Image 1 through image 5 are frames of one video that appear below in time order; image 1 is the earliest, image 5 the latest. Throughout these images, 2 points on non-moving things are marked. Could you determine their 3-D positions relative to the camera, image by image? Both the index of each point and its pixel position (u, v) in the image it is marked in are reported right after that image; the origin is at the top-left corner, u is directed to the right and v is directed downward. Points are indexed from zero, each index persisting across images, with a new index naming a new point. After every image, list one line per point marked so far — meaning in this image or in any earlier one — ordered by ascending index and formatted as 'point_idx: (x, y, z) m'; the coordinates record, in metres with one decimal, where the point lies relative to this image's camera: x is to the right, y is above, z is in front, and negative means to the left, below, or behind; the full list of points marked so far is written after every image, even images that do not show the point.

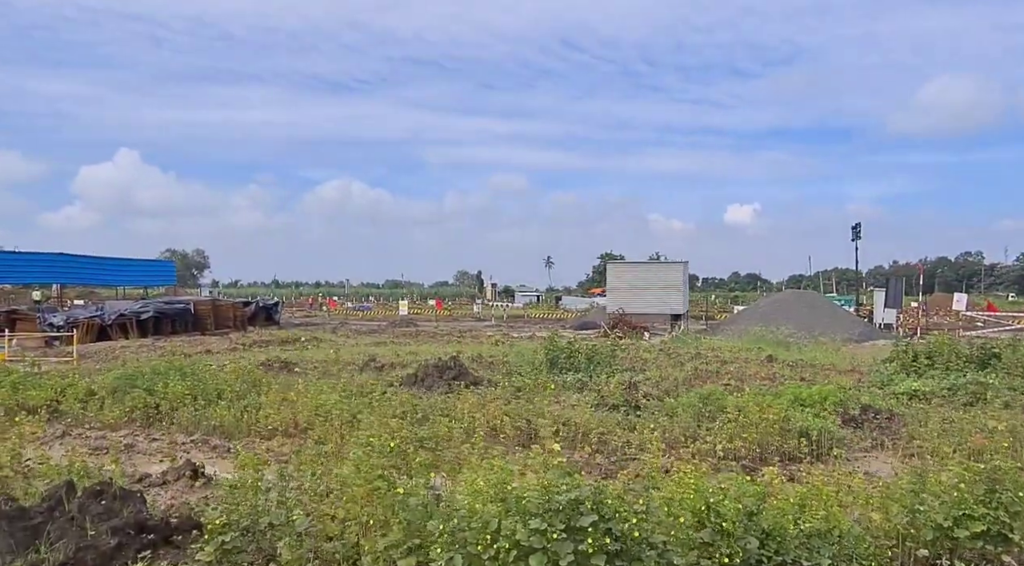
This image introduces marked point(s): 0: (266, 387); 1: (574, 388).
0: (-3.5, -1.5, +12.1) m
1: (+0.9, -1.4, +11.2) m
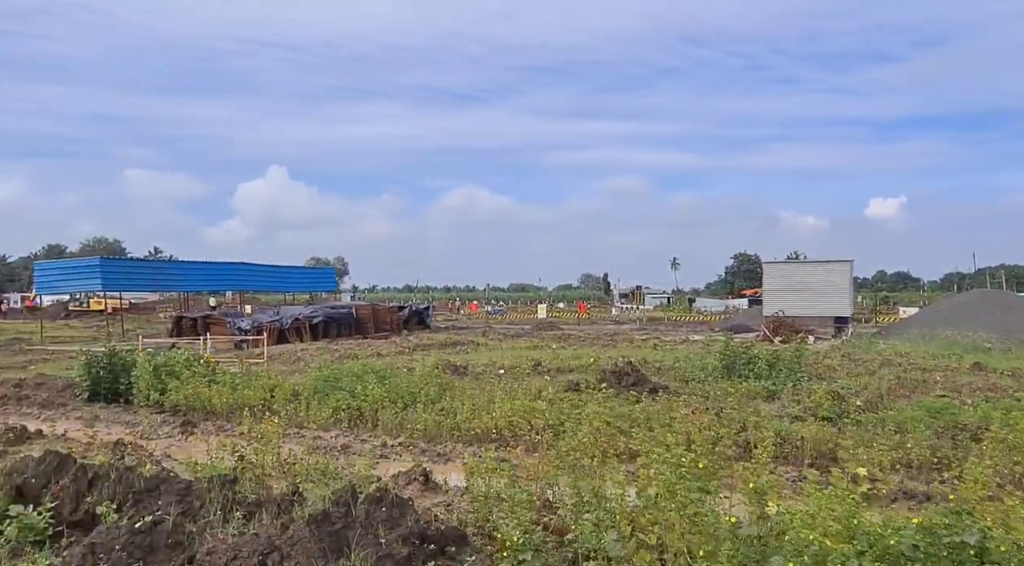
0: (-0.8, -1.6, +12.4) m
1: (+3.3, -1.5, +10.8) m
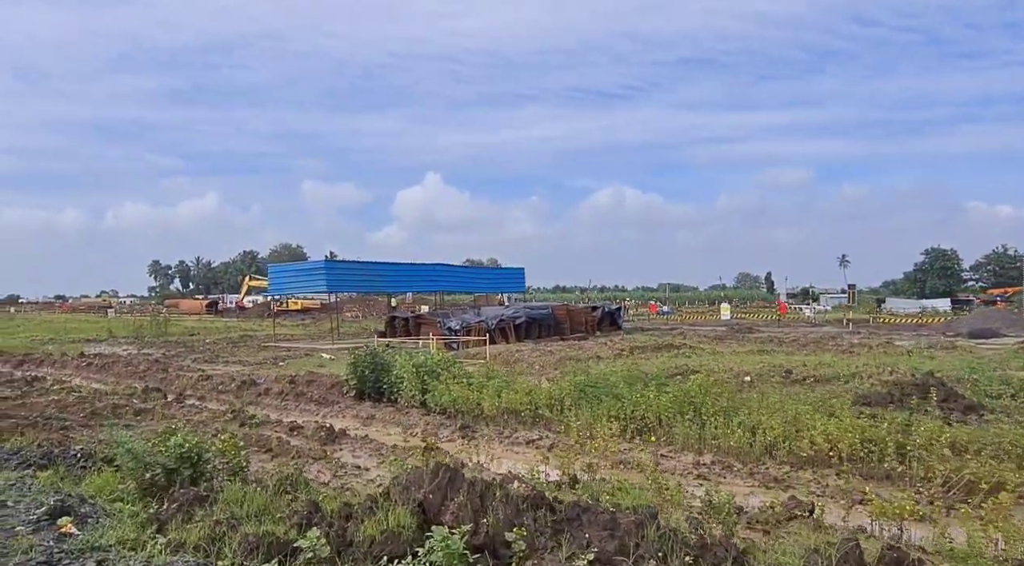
0: (+3.1, -1.6, +11.3) m
1: (+6.9, -1.5, +9.0) m
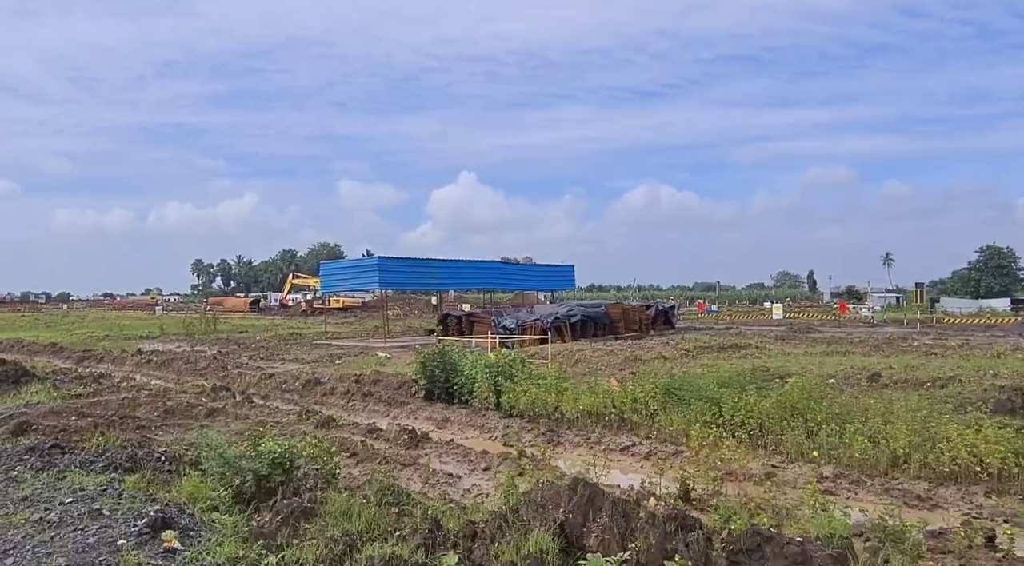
0: (+4.3, -1.6, +10.5) m
1: (+8.0, -1.4, +8.0) m
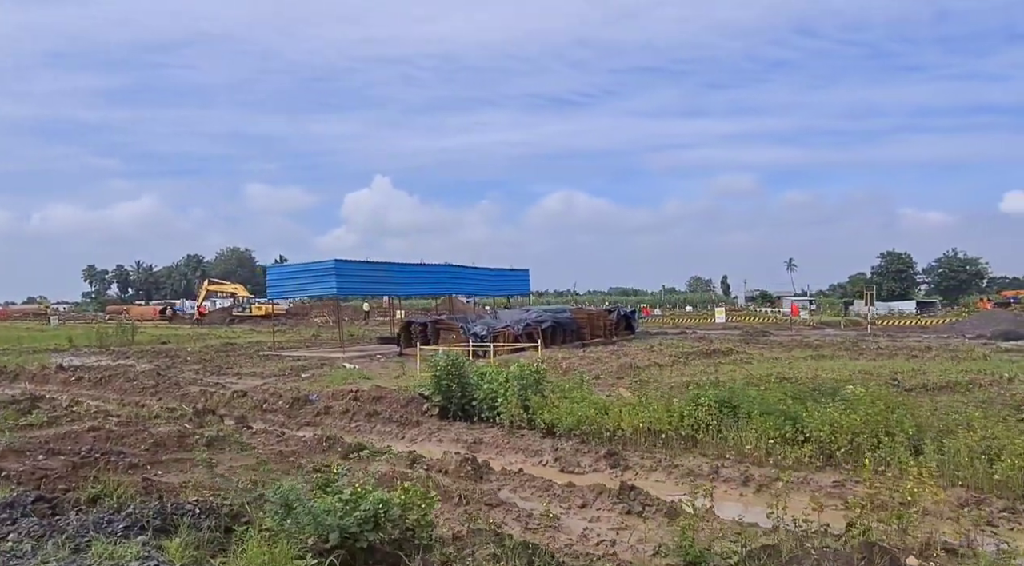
0: (+5.0, -1.6, +9.5) m
1: (+8.9, -1.4, +7.5) m
